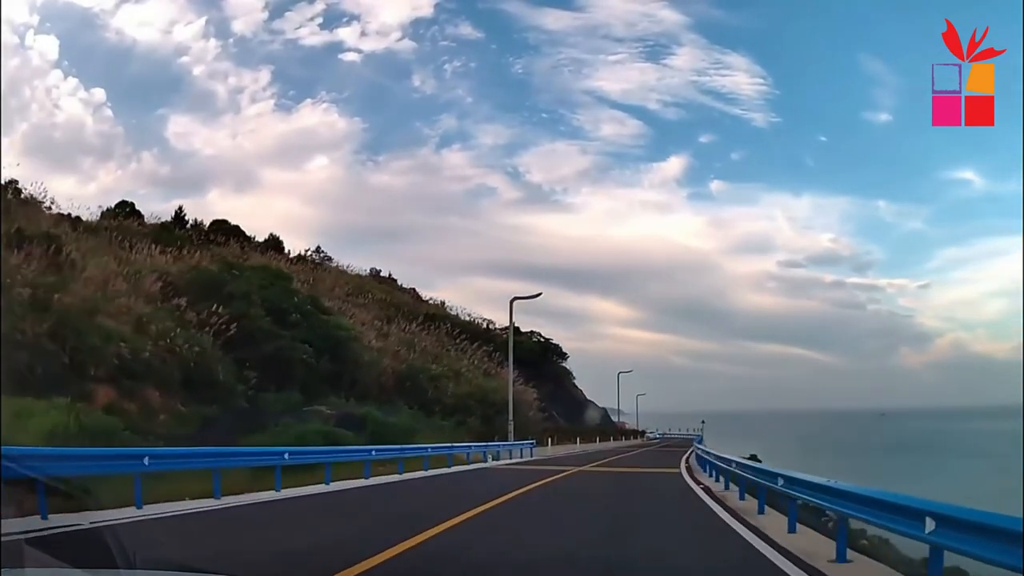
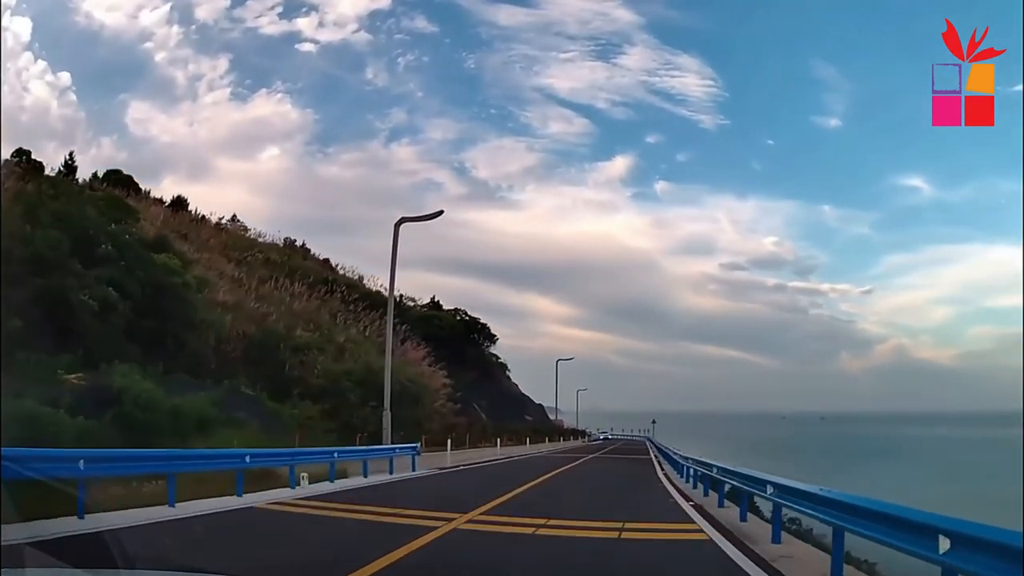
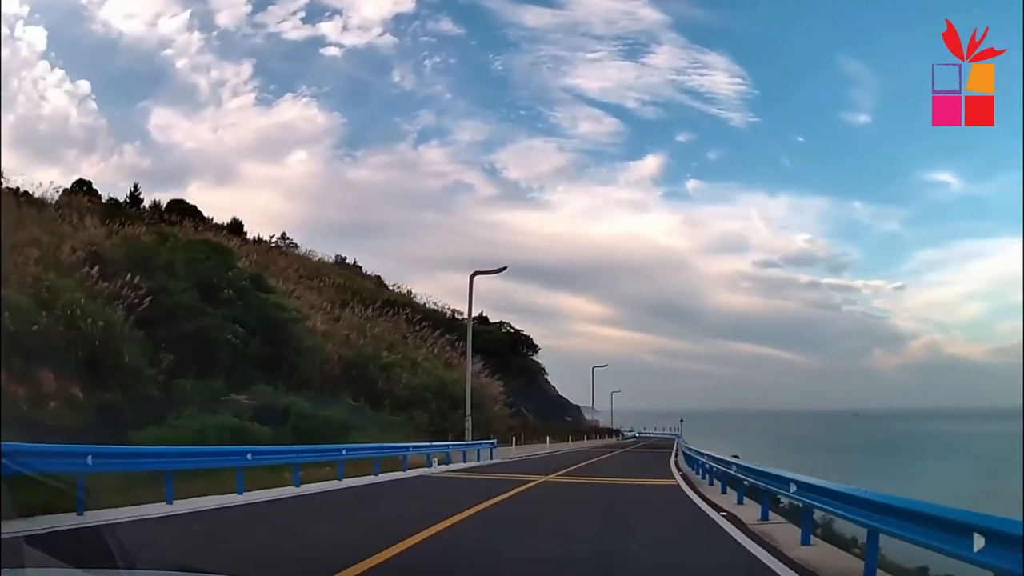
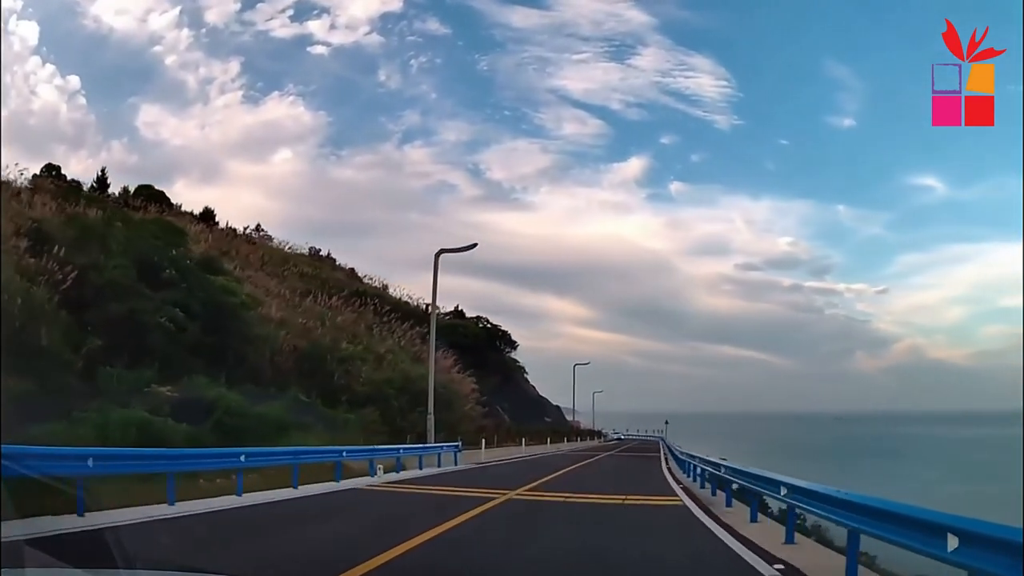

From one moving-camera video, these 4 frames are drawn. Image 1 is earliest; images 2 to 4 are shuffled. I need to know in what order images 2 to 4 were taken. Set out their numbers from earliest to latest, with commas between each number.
3, 4, 2
